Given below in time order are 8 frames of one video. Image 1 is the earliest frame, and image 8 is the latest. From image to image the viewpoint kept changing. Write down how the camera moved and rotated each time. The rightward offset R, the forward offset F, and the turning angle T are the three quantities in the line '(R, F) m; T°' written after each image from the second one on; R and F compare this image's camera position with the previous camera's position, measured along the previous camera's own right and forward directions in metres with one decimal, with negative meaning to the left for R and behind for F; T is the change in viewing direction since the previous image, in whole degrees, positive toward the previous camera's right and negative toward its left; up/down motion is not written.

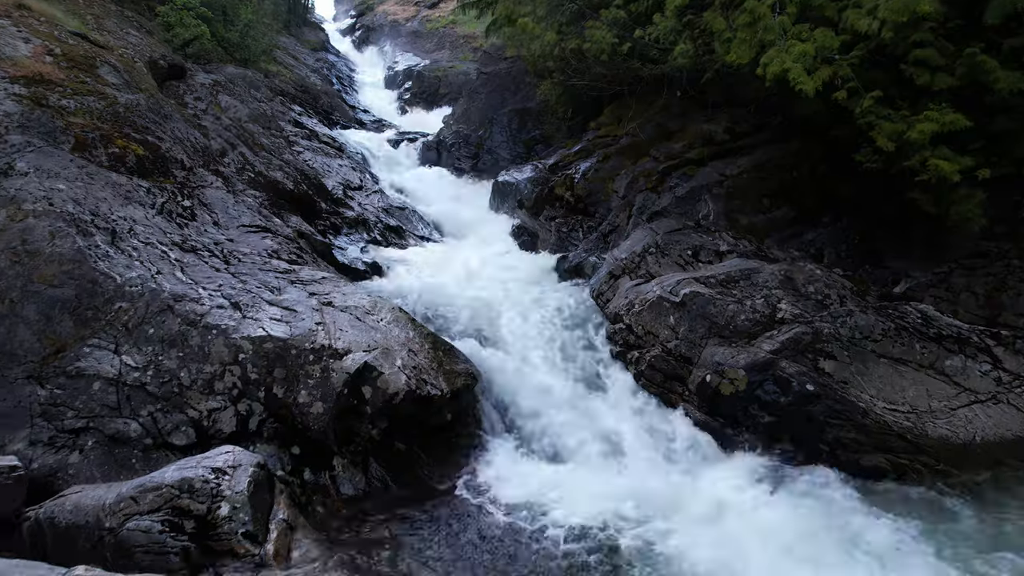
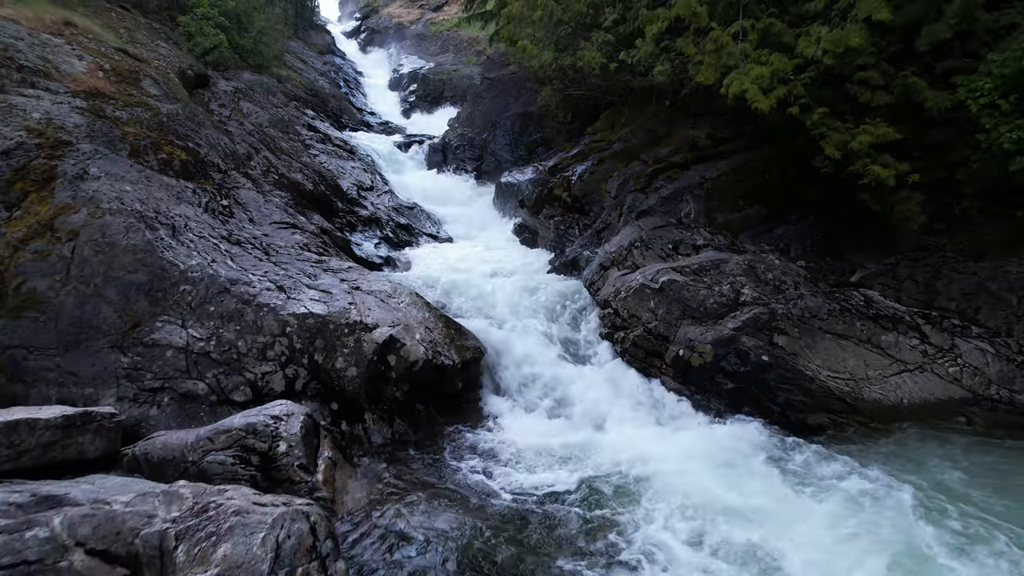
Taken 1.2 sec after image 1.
(0.0, -1.1) m; 0°
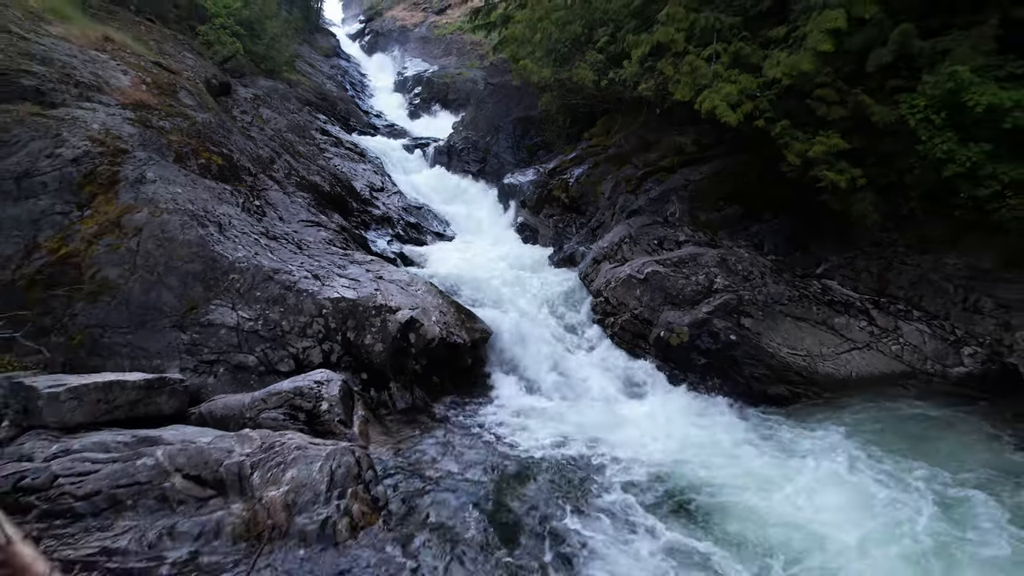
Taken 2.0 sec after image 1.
(0.0, -1.1) m; 0°
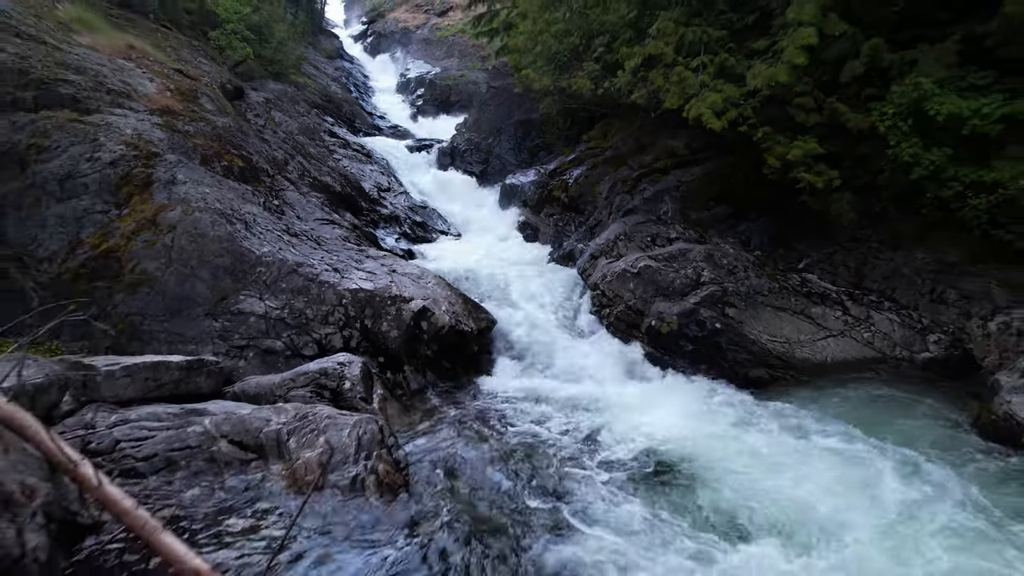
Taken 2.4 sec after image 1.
(0.0, -0.7) m; 0°
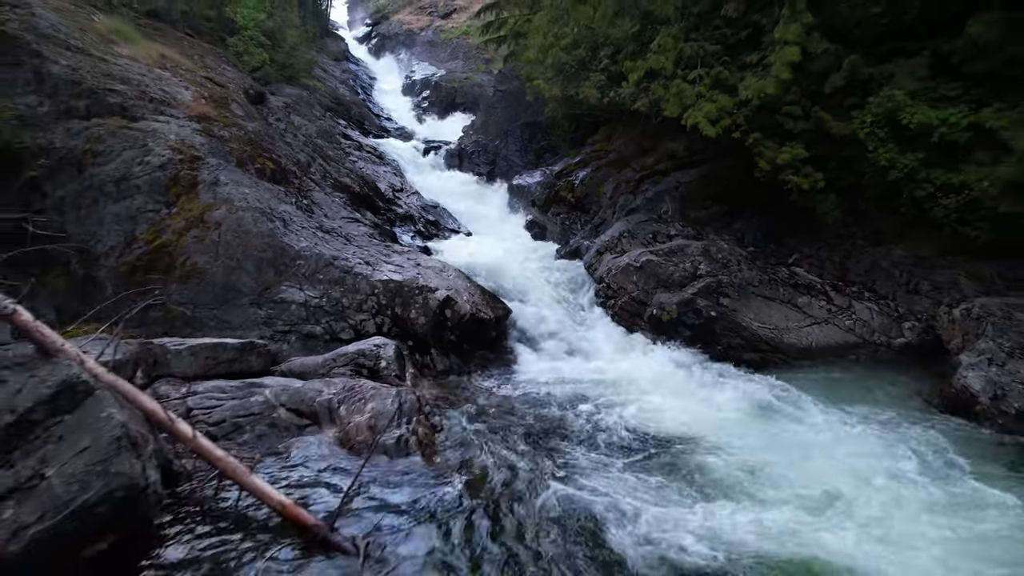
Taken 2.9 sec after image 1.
(-0.3, -0.9) m; 0°
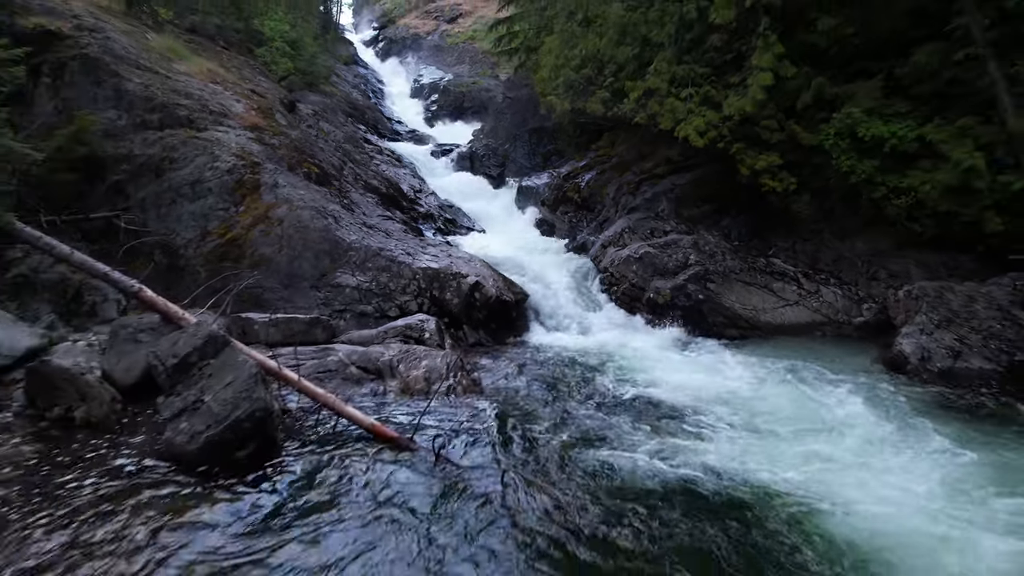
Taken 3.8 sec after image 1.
(-0.4, -1.7) m; 0°
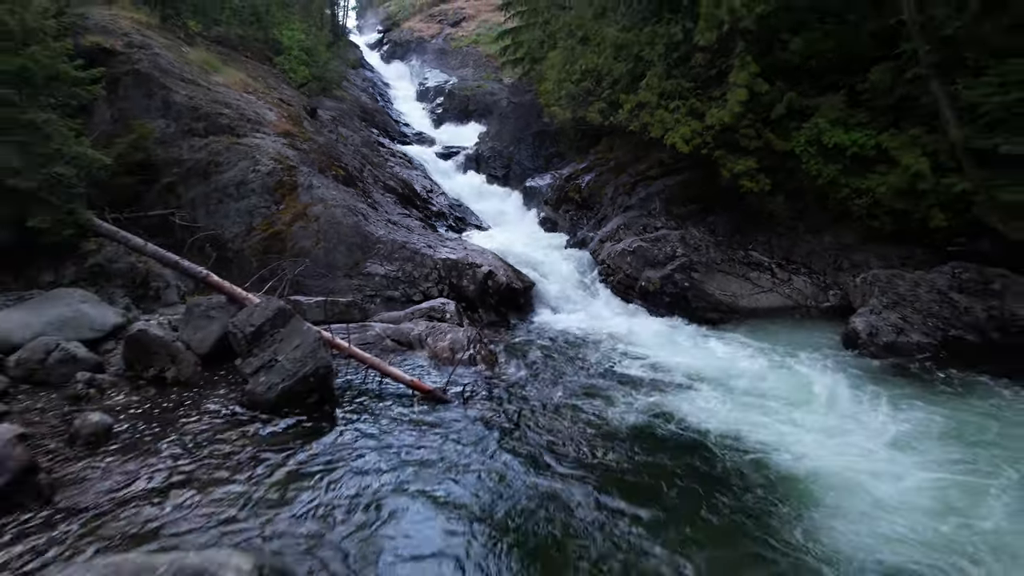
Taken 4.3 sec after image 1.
(-0.2, -1.5) m; 0°
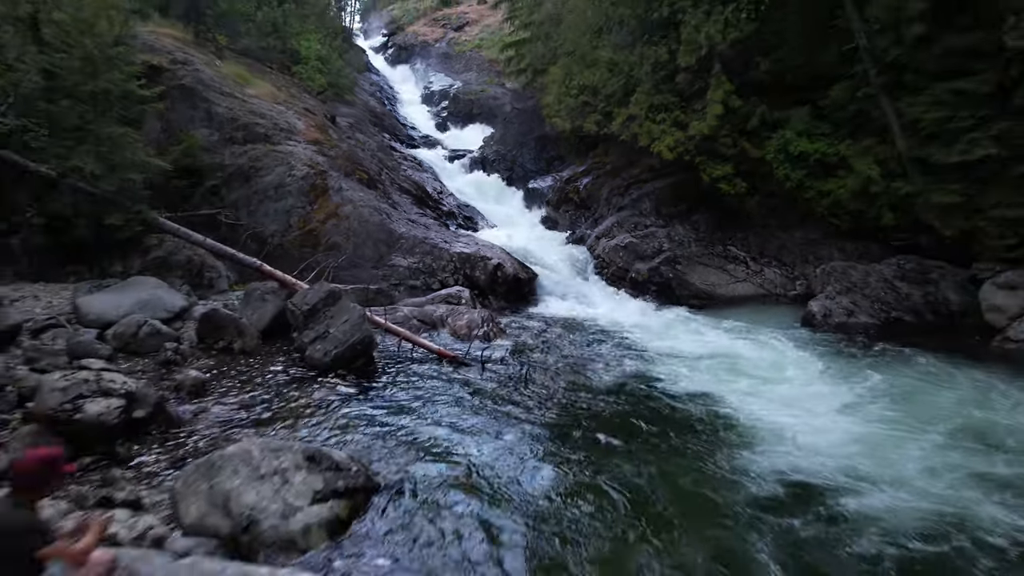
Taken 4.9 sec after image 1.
(-0.2, -1.7) m; 0°
